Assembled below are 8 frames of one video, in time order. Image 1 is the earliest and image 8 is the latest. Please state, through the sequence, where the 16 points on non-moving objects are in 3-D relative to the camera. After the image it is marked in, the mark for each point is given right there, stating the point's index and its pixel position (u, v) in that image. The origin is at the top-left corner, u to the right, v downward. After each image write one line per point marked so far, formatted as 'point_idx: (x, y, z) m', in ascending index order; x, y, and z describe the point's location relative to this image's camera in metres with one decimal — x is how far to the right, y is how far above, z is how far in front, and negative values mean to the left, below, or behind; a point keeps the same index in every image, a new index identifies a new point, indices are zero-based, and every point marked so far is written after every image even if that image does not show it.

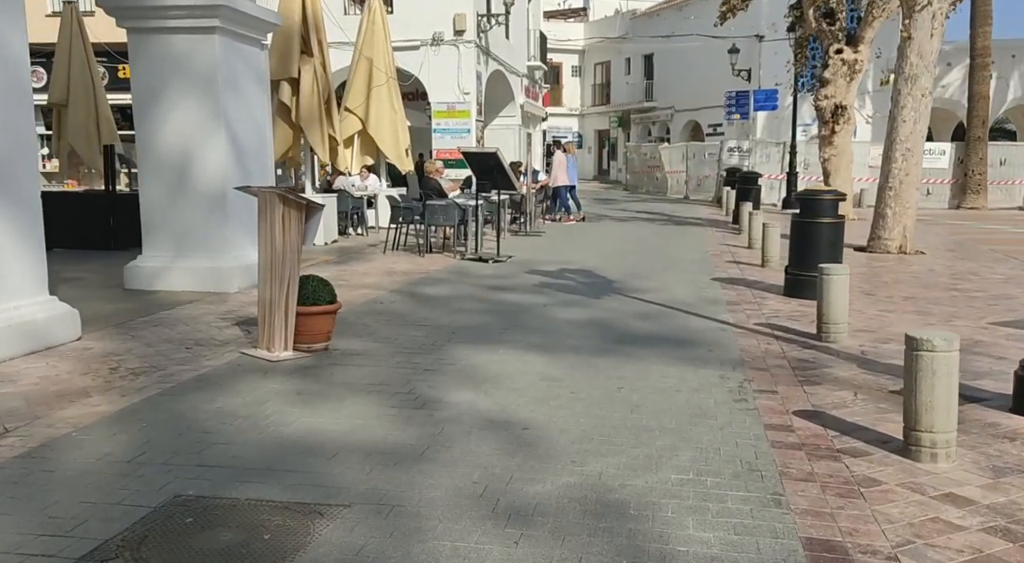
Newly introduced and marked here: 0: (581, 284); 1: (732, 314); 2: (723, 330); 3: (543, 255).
0: (+0.9, 0.0, +11.5) m
1: (+2.2, -0.3, +9.3) m
2: (+1.9, -0.4, +8.3) m
3: (+0.5, +0.4, +14.5) m
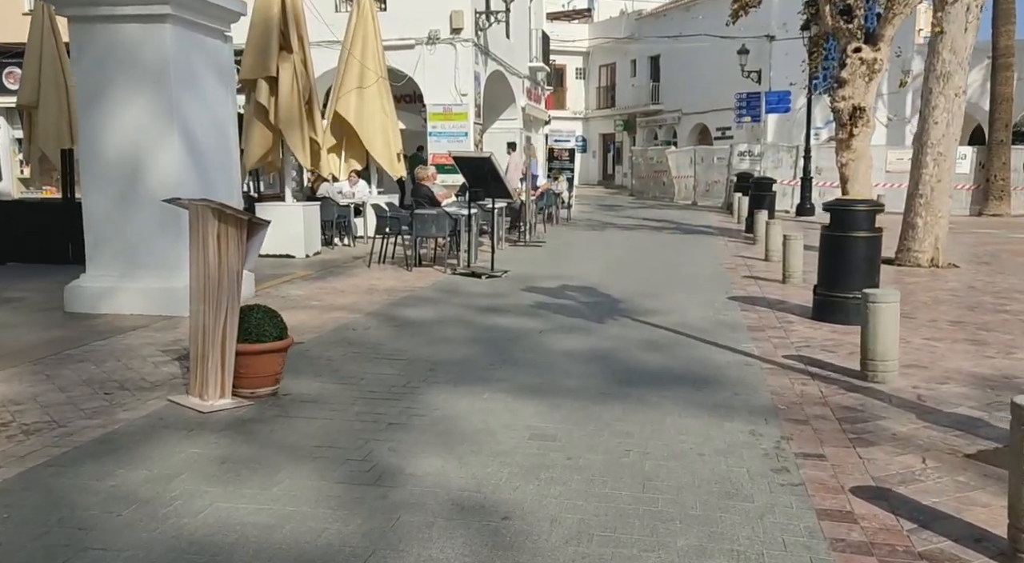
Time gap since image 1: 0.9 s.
0: (+0.8, -0.3, +10.3) m
1: (+2.1, -0.5, +8.0) m
2: (+1.8, -0.7, +7.1) m
3: (+0.4, +0.2, +13.3) m
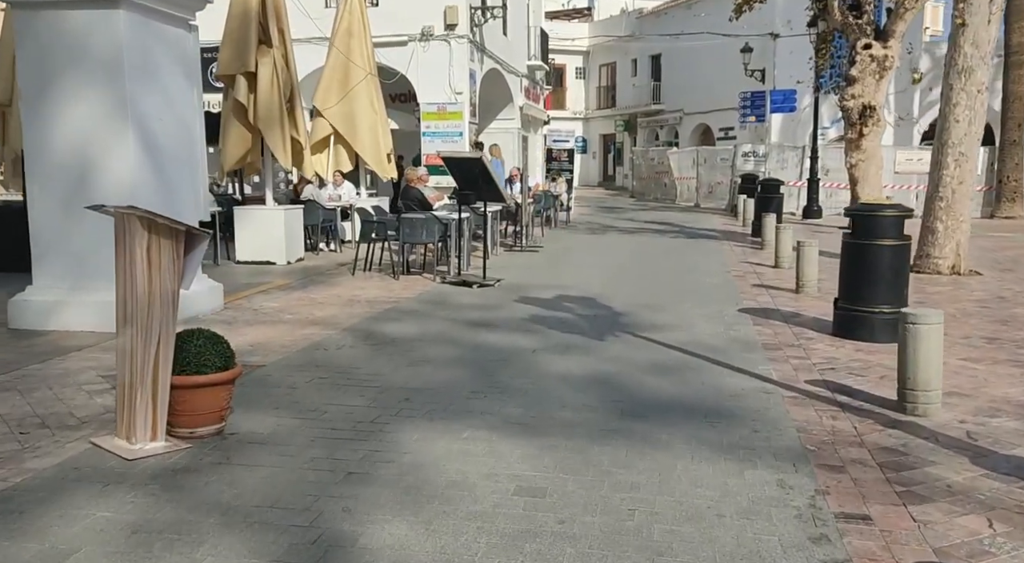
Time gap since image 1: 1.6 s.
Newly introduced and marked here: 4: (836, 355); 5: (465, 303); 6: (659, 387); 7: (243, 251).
0: (+0.7, -0.4, +9.4) m
1: (+2.1, -0.7, +7.2) m
2: (+1.8, -0.8, +6.3) m
3: (+0.4, 0.0, +12.5) m
4: (+2.7, -0.6, +7.6) m
5: (-0.5, -0.2, +10.2) m
6: (+1.0, -0.7, +6.4) m
7: (-3.9, +0.4, +13.3) m
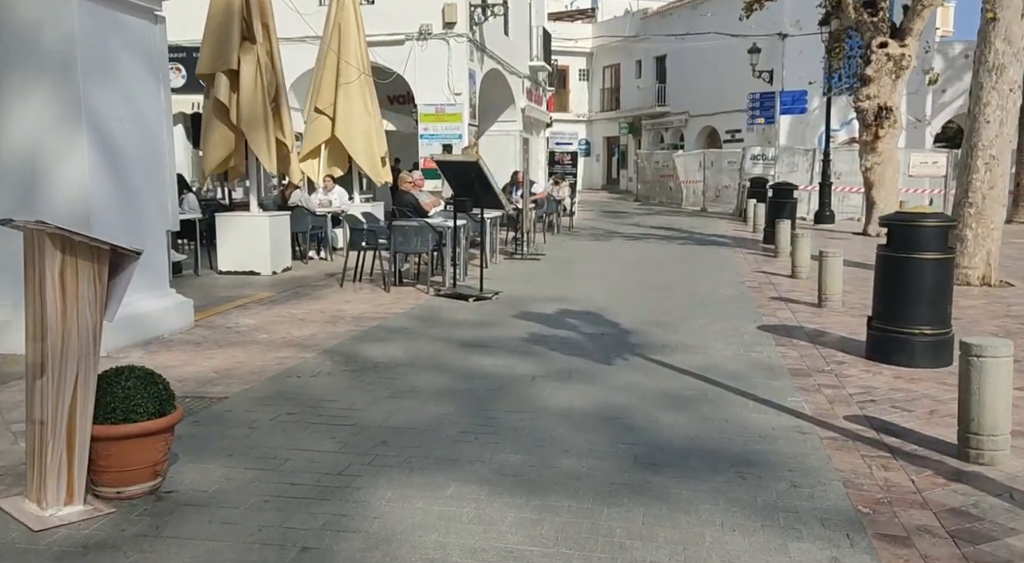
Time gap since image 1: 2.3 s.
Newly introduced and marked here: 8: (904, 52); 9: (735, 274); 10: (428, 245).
0: (+0.7, -0.5, +8.6) m
1: (+2.0, -0.8, +6.4) m
2: (+1.7, -0.9, +5.4) m
3: (+0.4, -0.1, +11.6) m
4: (+2.7, -0.7, +6.7) m
5: (-0.5, -0.4, +9.4) m
6: (+1.0, -0.9, +5.6) m
7: (-3.9, +0.3, +12.5) m
8: (+8.5, +5.0, +20.0) m
9: (+3.3, +0.1, +13.8) m
10: (-1.1, +0.5, +11.5) m
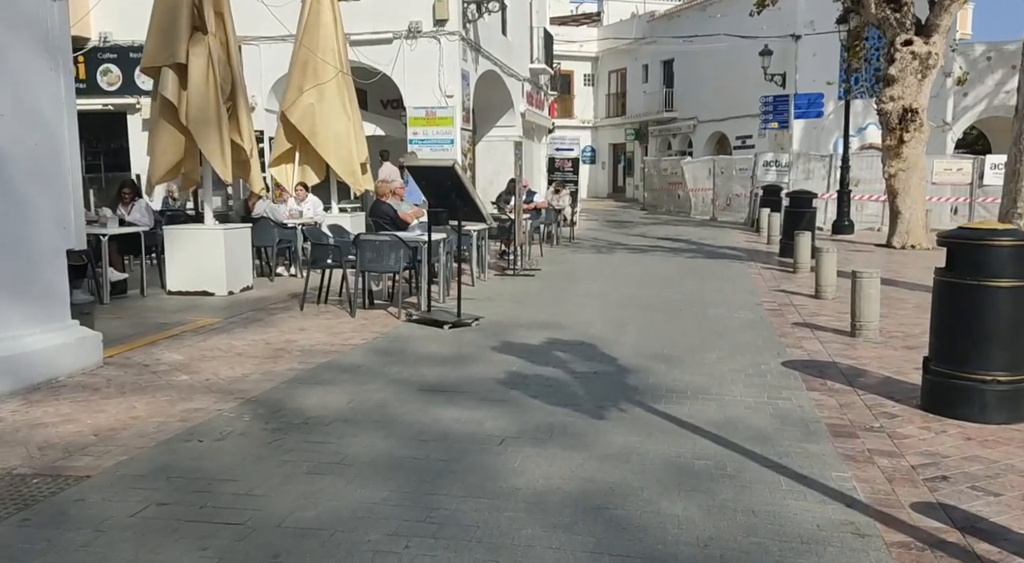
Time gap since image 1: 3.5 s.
0: (+0.5, -0.7, +7.1) m
1: (+1.8, -1.0, +4.9) m
2: (+1.5, -1.1, +3.9) m
3: (+0.2, -0.4, +10.2) m
4: (+2.4, -1.0, +5.2) m
5: (-0.7, -0.6, +7.9) m
6: (+0.8, -1.1, +4.1) m
7: (-4.1, 0.0, +11.1) m
8: (+8.4, +4.7, +18.6) m
9: (+3.2, -0.2, +12.3) m
10: (-1.2, +0.2, +10.0) m
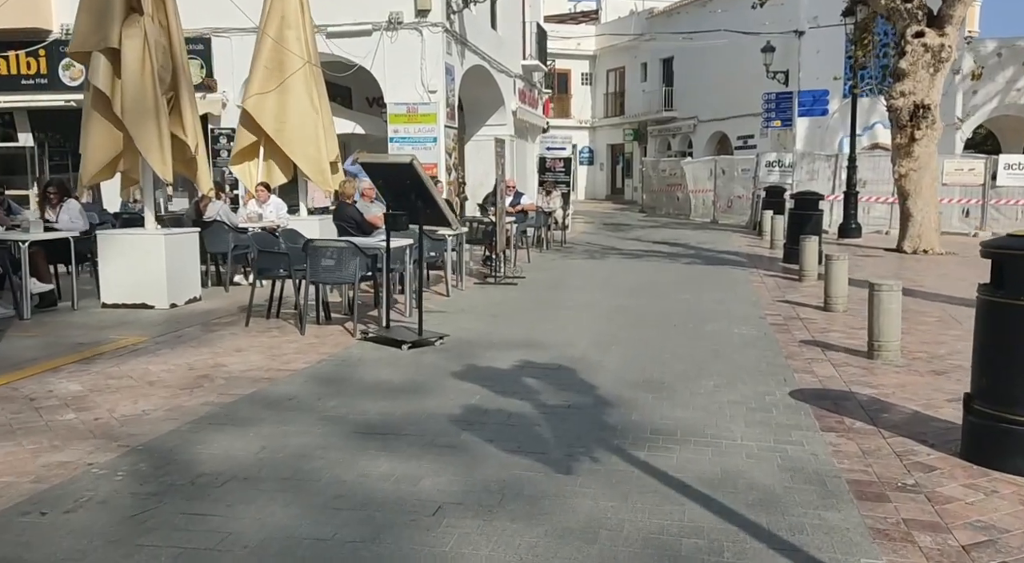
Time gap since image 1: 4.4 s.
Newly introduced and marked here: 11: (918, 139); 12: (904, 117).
0: (+0.2, -0.9, +6.0) m
1: (+1.5, -1.1, +3.7) m
2: (+1.2, -1.2, +2.8) m
3: (-0.1, -0.5, +9.0) m
4: (+2.2, -1.1, +4.1) m
5: (-1.0, -0.7, +6.8) m
6: (+0.5, -1.2, +2.9) m
7: (-4.3, -0.1, +9.9) m
8: (+8.1, +4.5, +17.4) m
9: (+2.9, -0.3, +11.2) m
10: (-1.5, +0.1, +8.9) m
11: (+8.0, +2.8, +18.2) m
12: (+7.7, +3.2, +18.1) m
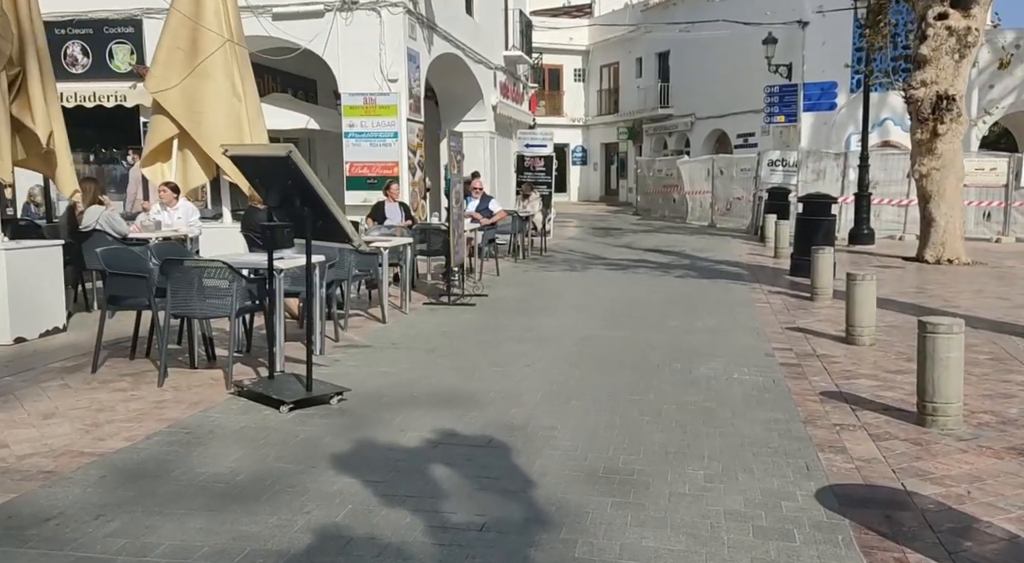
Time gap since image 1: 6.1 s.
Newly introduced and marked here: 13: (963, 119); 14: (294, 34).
0: (-0.3, -1.1, +3.8) m
1: (+1.0, -1.3, +1.6) m
2: (+0.7, -1.4, +0.7) m
3: (-0.6, -0.7, +6.9) m
4: (+1.6, -1.3, +2.0) m
5: (-1.5, -1.0, +4.7) m
6: (0.0, -1.4, +0.8) m
7: (-4.8, -0.3, +7.8) m
8: (+7.6, +4.3, +15.3) m
9: (+2.4, -0.5, +9.0) m
10: (-2.0, -0.1, +6.8) m
11: (+7.5, +2.6, +16.0) m
12: (+7.2, +3.0, +16.0) m
13: (+7.8, +2.8, +15.9) m
14: (-3.8, +4.4, +16.3) m
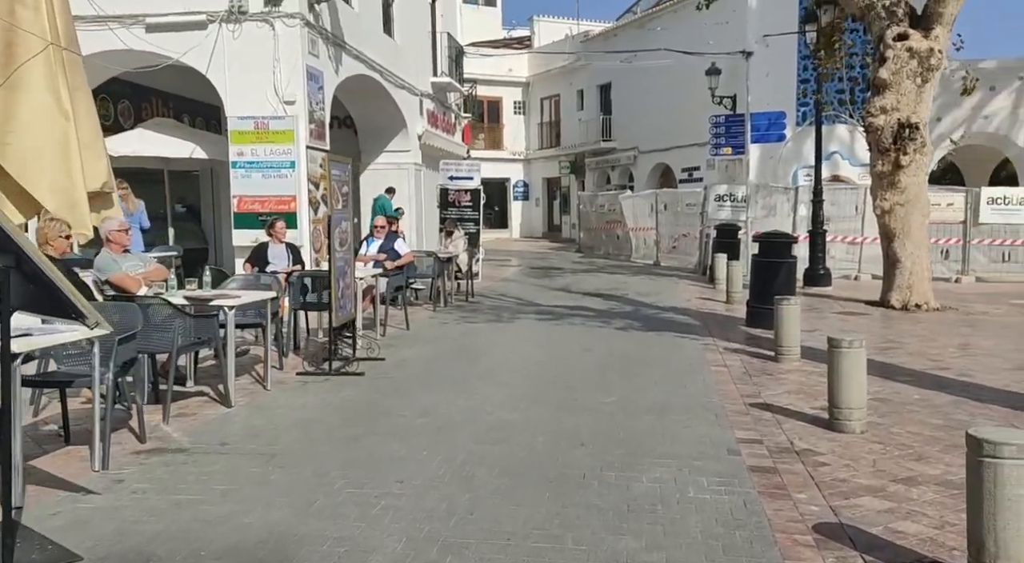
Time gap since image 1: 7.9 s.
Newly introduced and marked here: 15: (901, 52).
0: (-0.9, -1.4, +1.6) m
1: (+0.6, -1.6, -0.6) m
2: (+0.3, -1.6, -1.5) m
3: (-1.3, -1.2, +4.7) m
4: (+1.2, -1.5, -0.2) m
5: (-2.1, -1.3, +2.4) m
6: (-0.4, -1.6, -1.4) m
7: (-5.6, -0.8, +5.3) m
8: (+6.4, +3.5, +13.7) m
9: (+1.5, -1.0, +7.0) m
10: (-2.8, -0.6, +4.5) m
11: (+6.2, +1.8, +14.4) m
12: (+5.9, +2.2, +14.3) m
13: (+6.5, +2.1, +14.3) m
14: (-5.1, +3.6, +14.0) m
15: (+5.9, +3.5, +13.8) m
